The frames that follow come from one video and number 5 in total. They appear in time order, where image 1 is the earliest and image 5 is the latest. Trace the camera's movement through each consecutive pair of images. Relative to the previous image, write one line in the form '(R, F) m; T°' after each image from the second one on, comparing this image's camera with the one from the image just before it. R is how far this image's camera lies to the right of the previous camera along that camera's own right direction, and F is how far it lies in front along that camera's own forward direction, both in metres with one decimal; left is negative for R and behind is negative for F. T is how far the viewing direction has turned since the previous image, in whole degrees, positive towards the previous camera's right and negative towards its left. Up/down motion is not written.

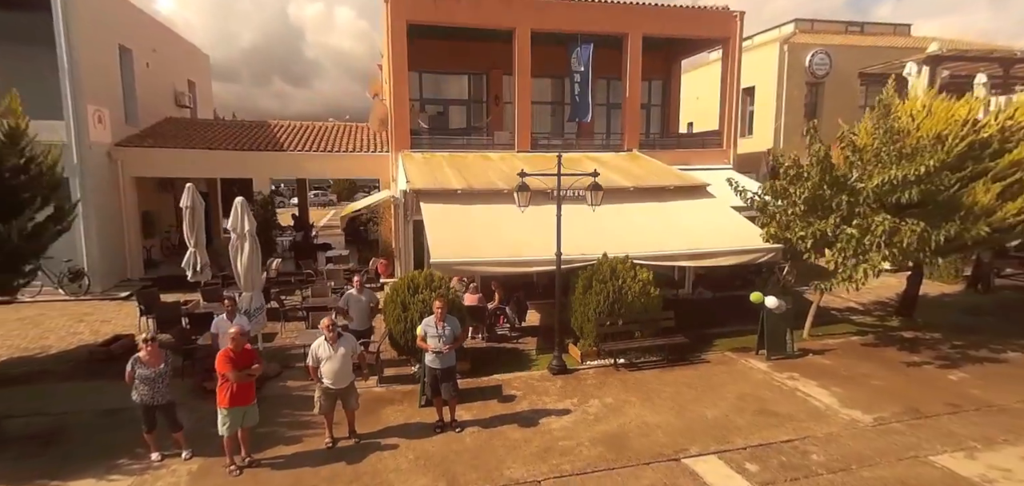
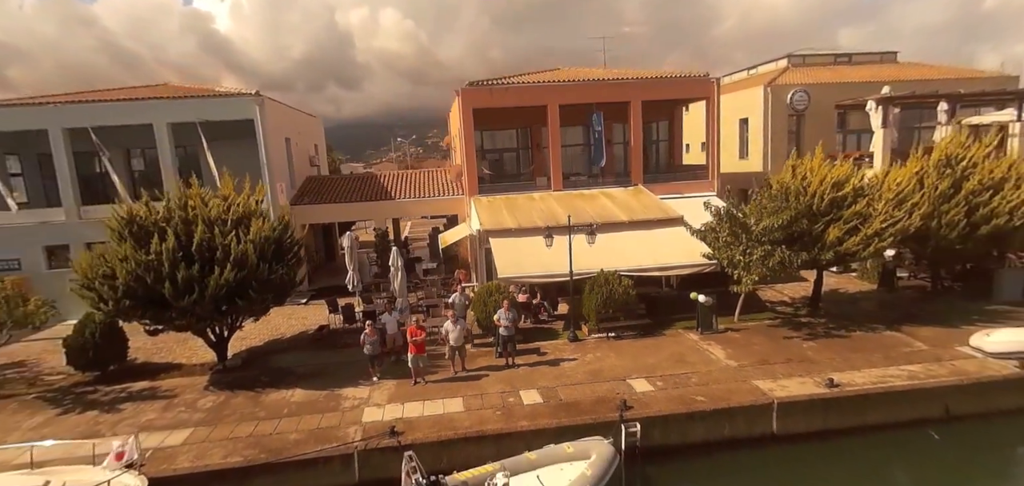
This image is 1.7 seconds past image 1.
(+0.6, -6.5) m; -6°
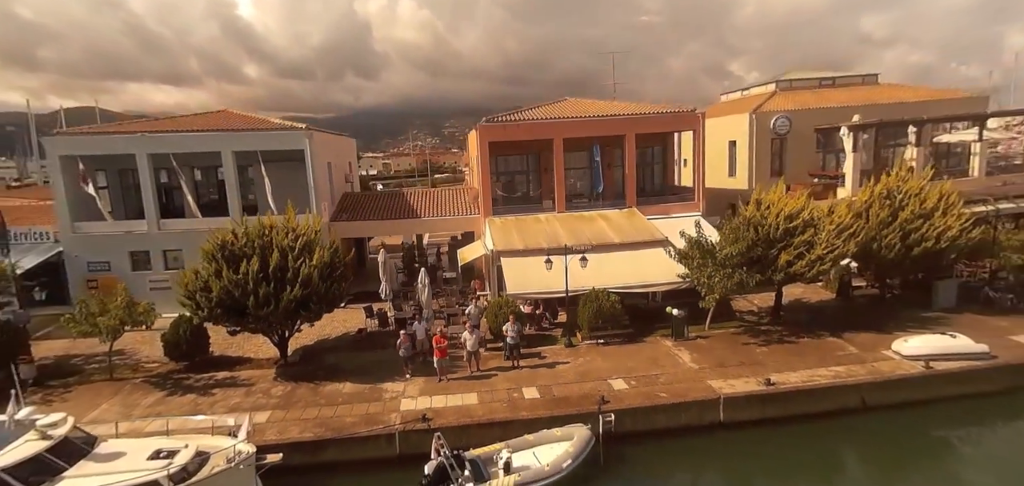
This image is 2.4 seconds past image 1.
(+0.3, -3.2) m; -2°
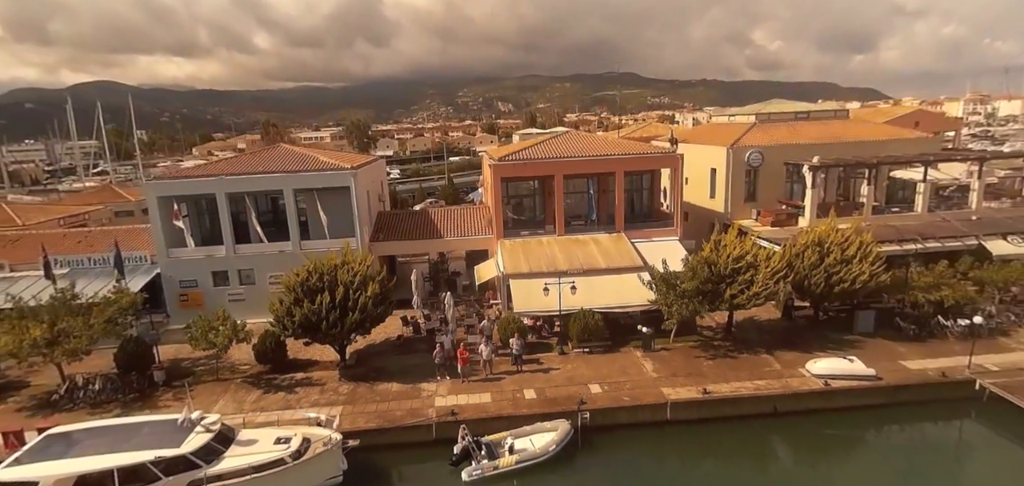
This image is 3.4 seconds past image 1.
(+0.2, -5.1) m; -1°
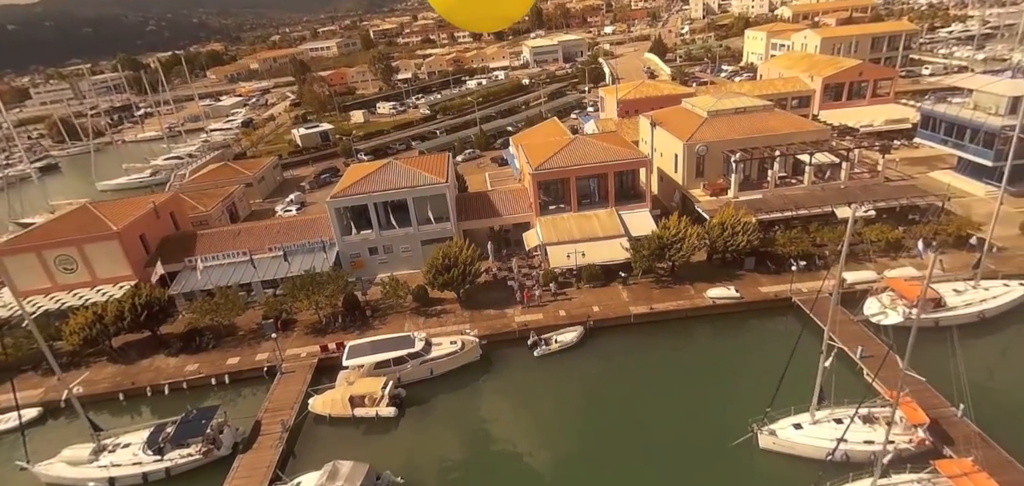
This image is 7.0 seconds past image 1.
(-1.8, -17.9) m; -2°
